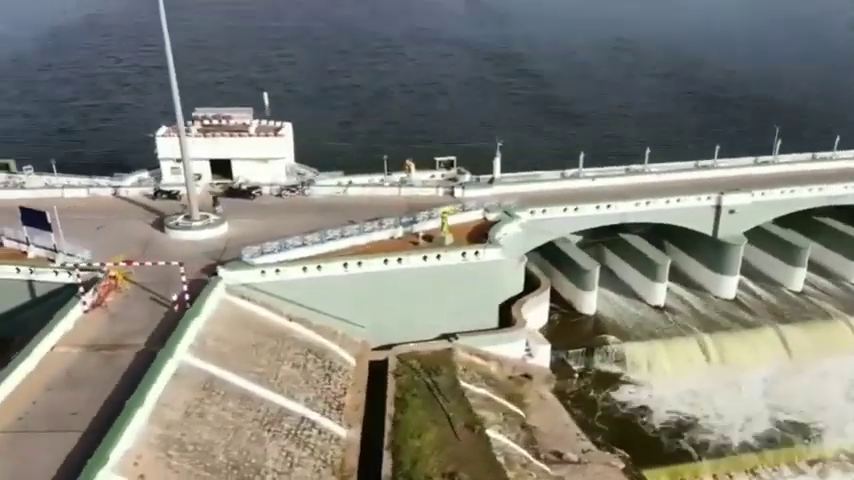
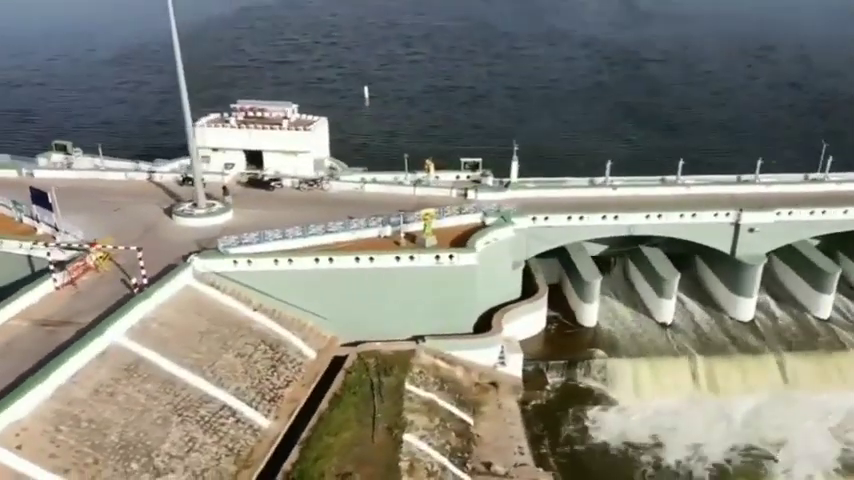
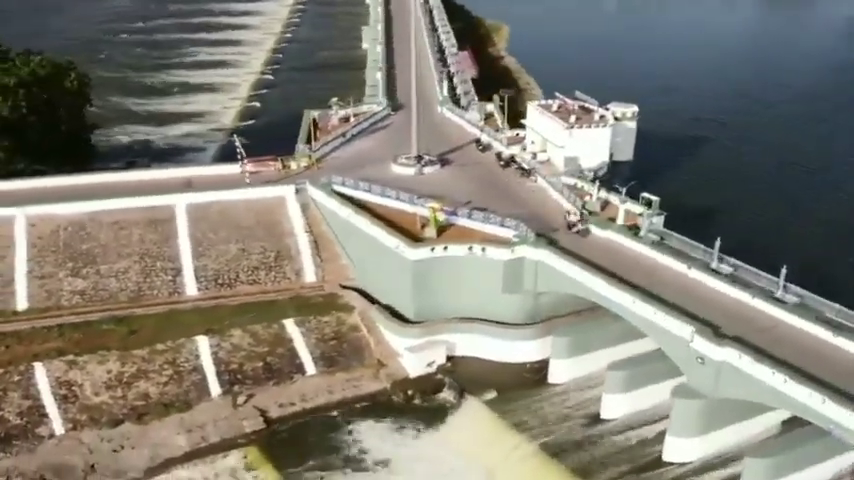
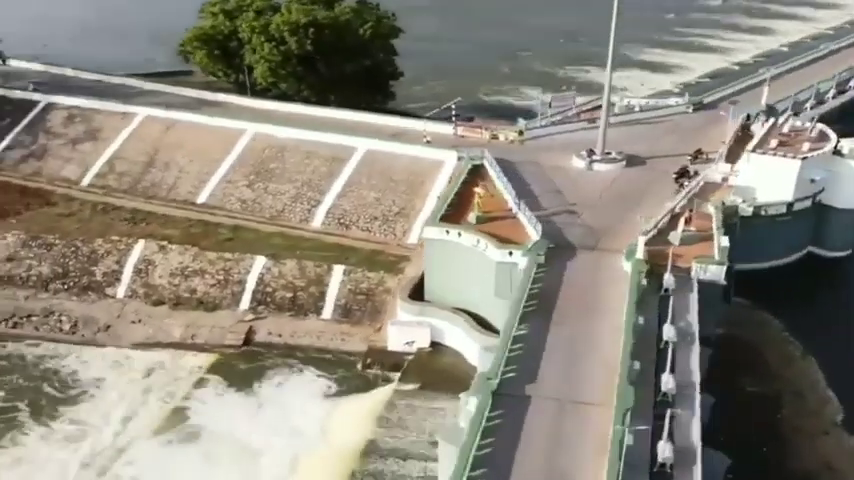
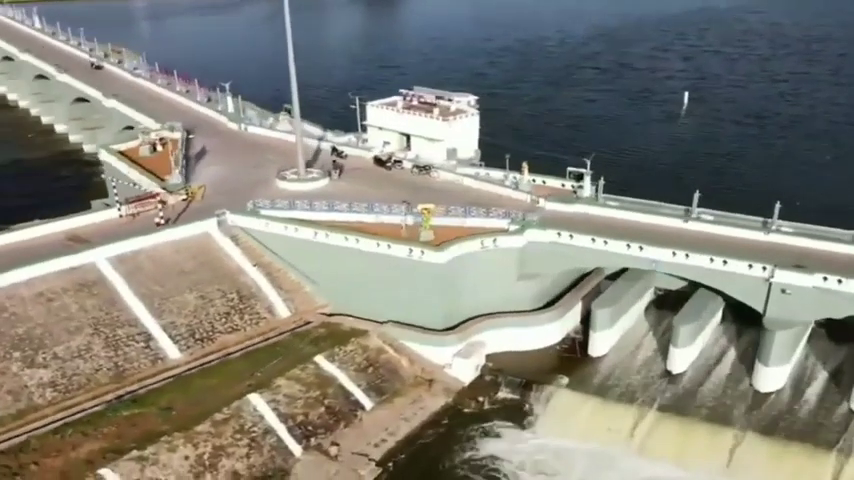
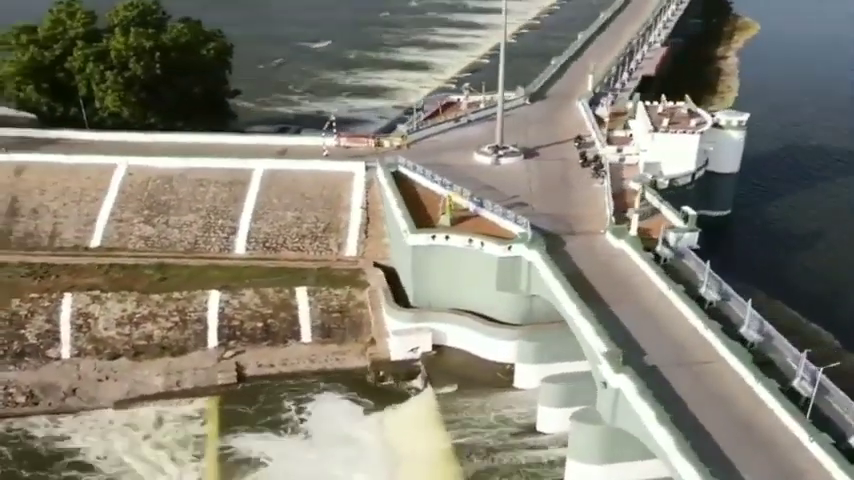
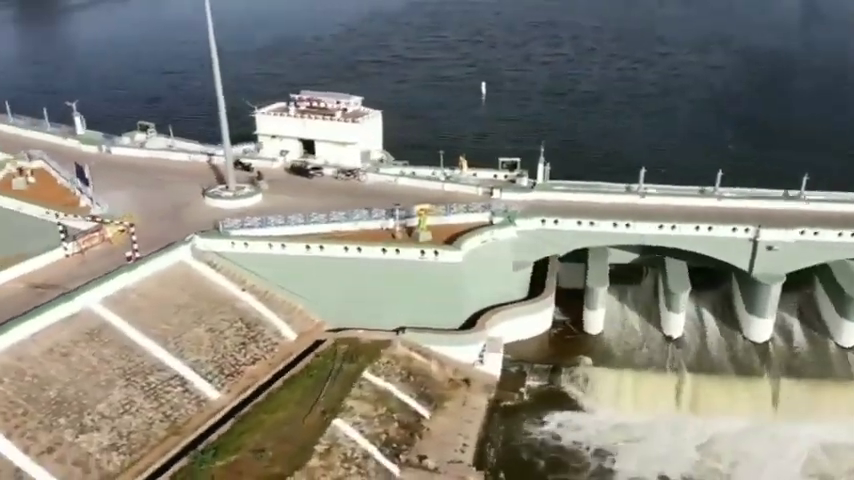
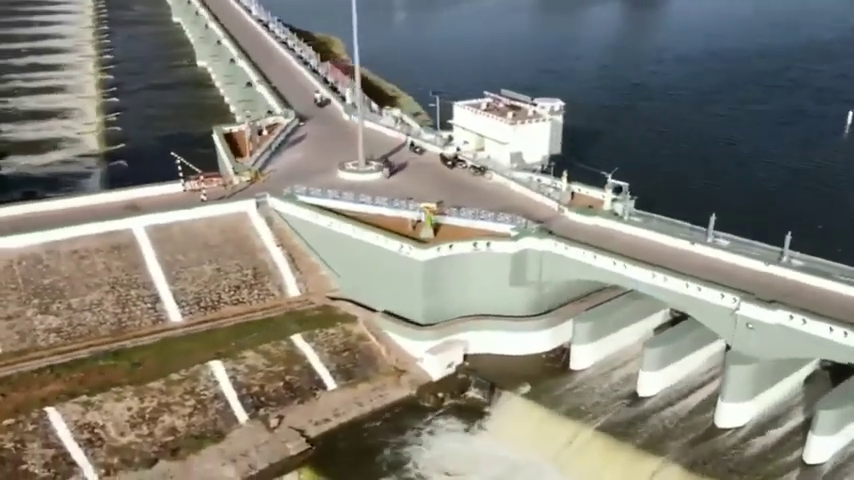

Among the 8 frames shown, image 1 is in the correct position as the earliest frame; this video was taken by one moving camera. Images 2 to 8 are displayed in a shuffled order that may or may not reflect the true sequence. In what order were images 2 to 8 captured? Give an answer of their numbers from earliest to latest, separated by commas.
2, 7, 5, 8, 3, 6, 4
